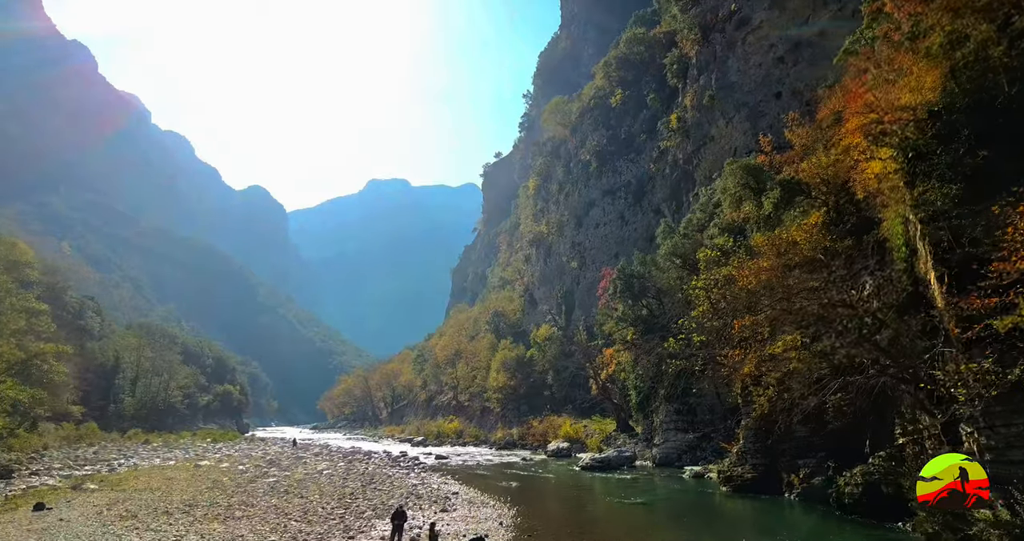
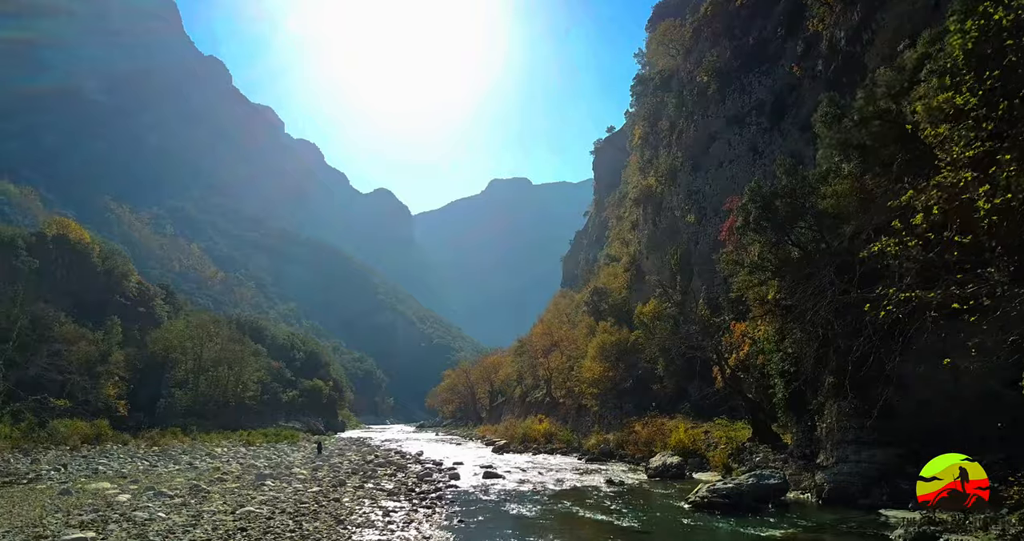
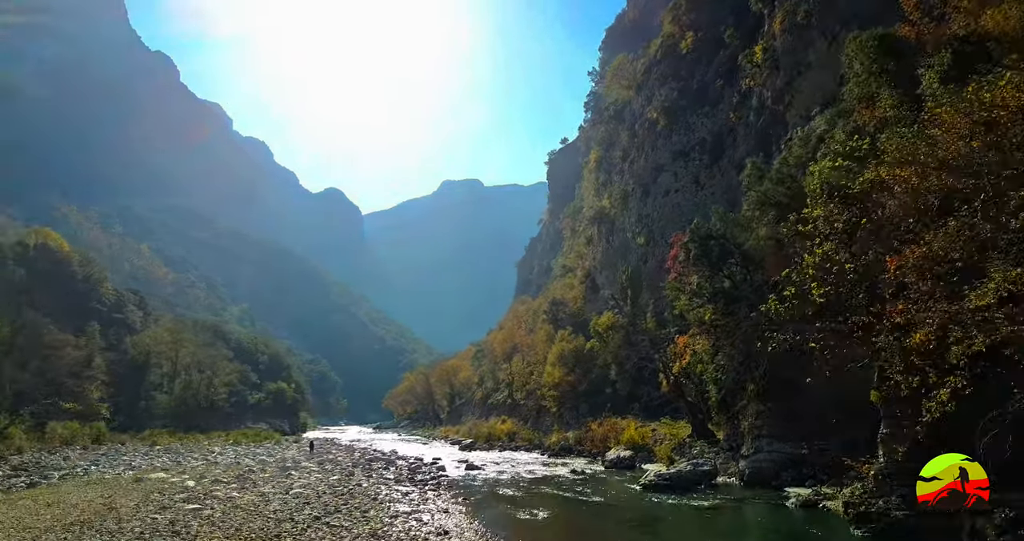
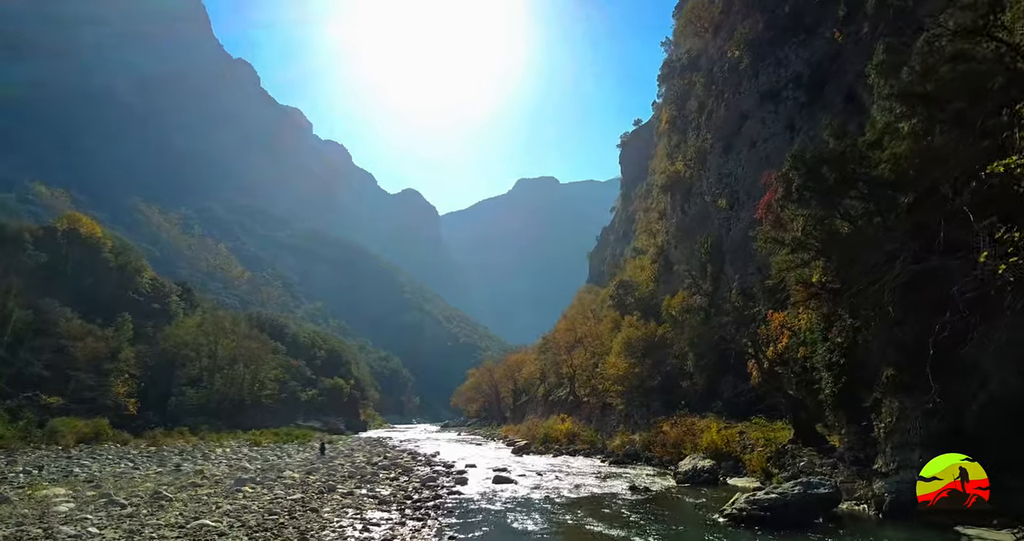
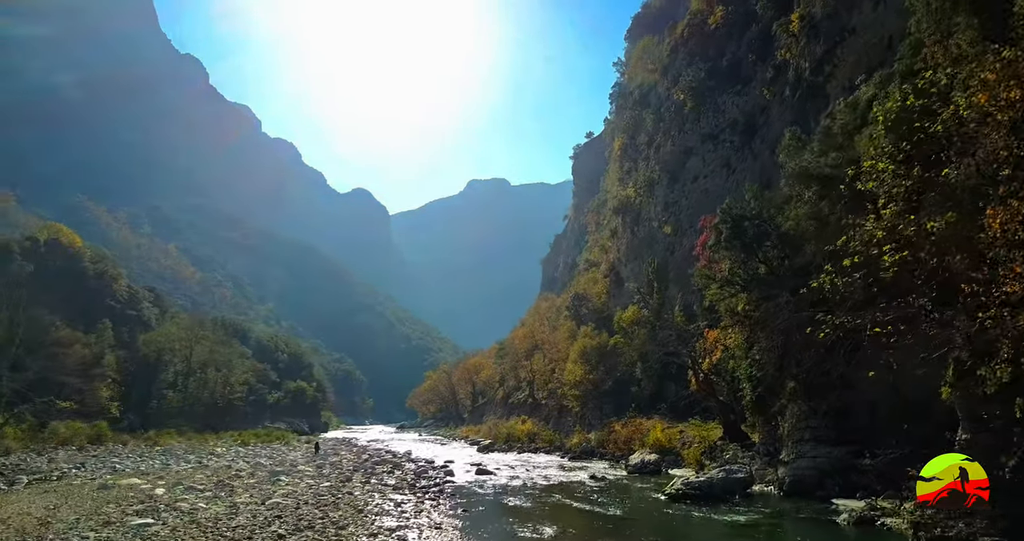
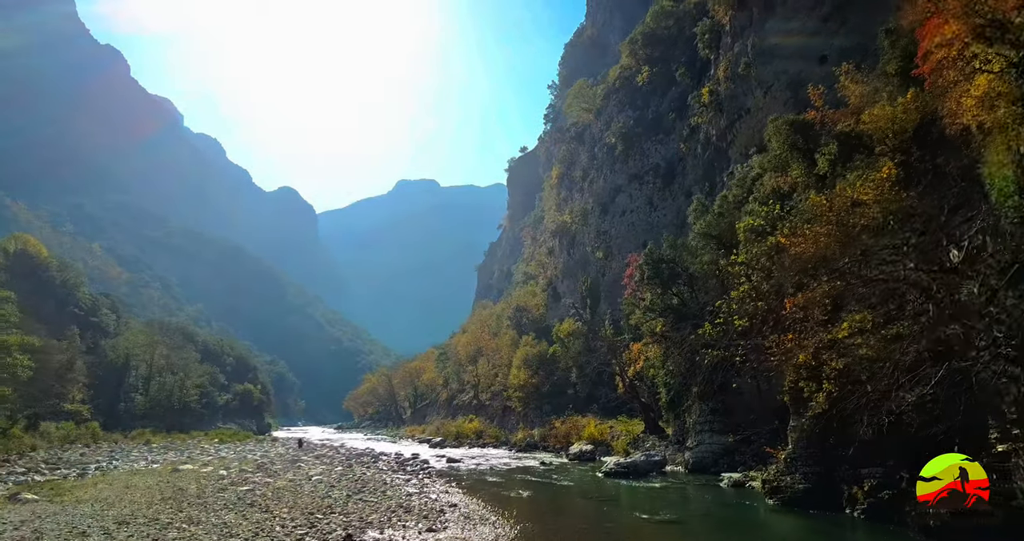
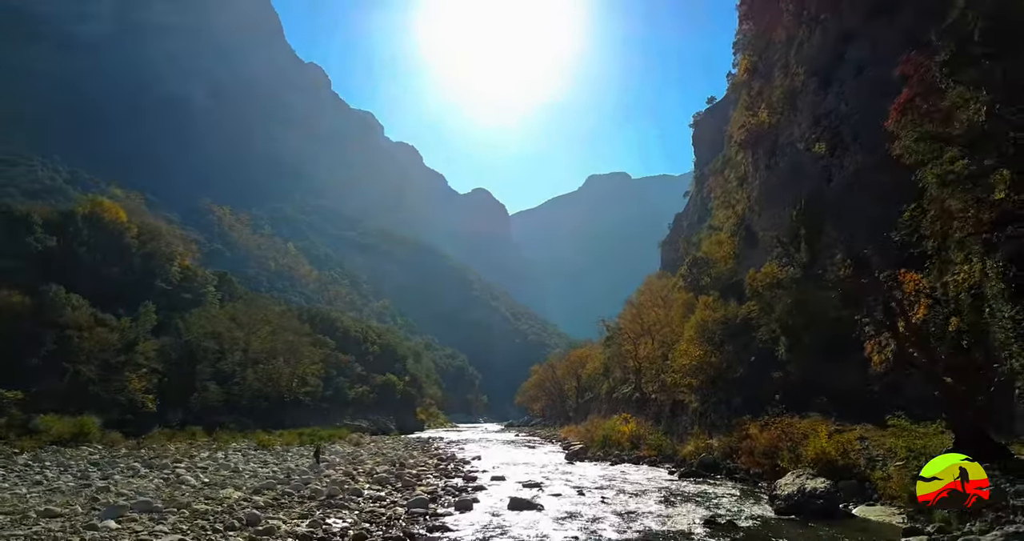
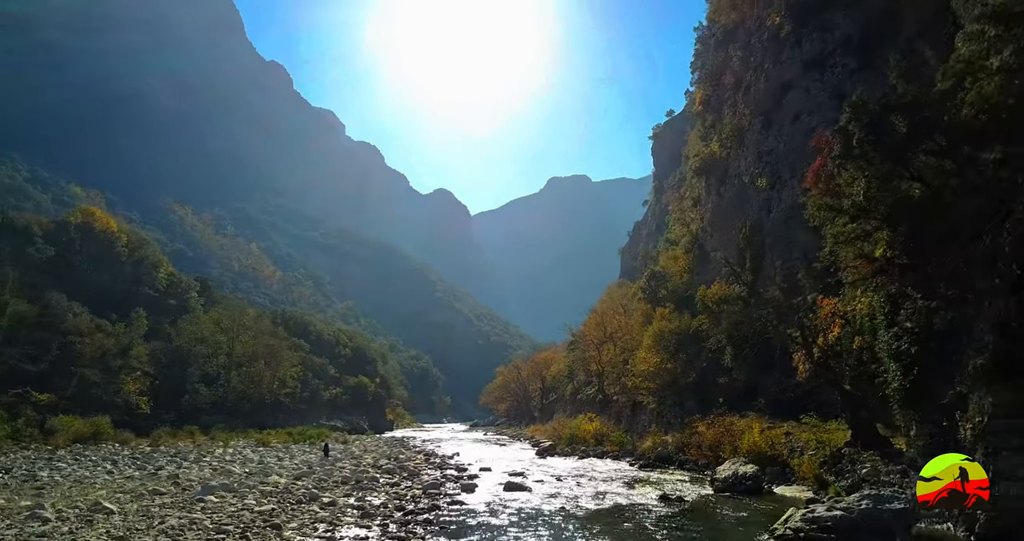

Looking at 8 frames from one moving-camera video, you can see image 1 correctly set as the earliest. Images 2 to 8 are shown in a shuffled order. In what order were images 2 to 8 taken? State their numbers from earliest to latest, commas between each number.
6, 3, 5, 2, 4, 8, 7
